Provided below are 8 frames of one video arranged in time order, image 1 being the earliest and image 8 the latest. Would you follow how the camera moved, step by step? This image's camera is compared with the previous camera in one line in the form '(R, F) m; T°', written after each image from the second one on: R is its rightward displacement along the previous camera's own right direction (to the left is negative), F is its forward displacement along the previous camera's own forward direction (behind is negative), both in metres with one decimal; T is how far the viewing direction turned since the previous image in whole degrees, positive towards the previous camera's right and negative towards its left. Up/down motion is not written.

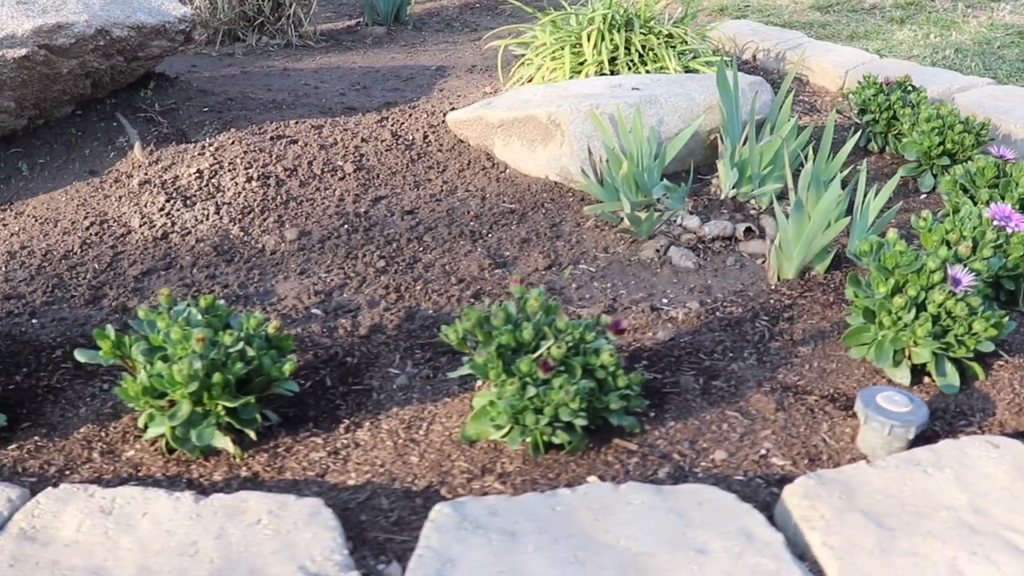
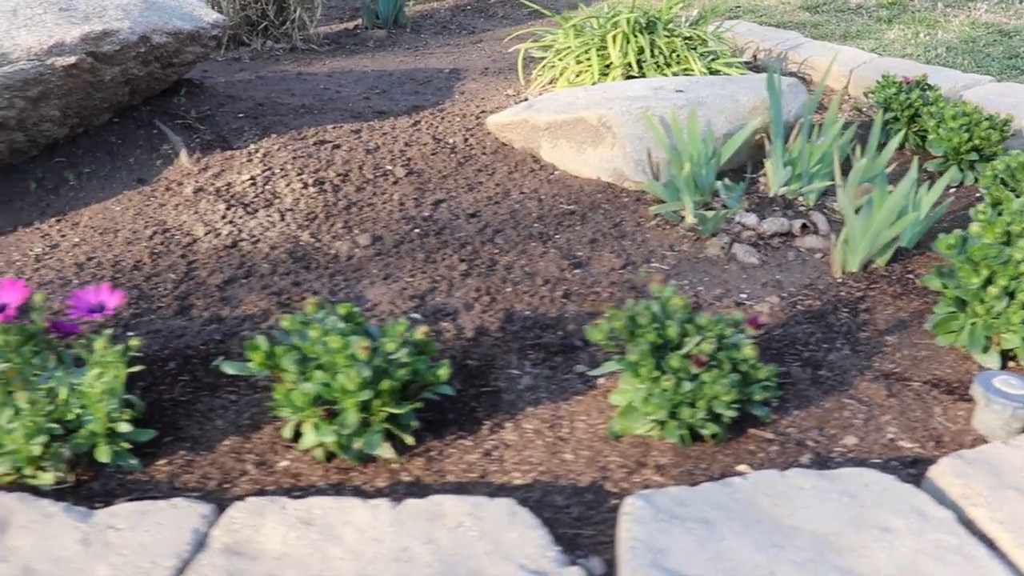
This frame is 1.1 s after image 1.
(-0.5, 0.0) m; +5°
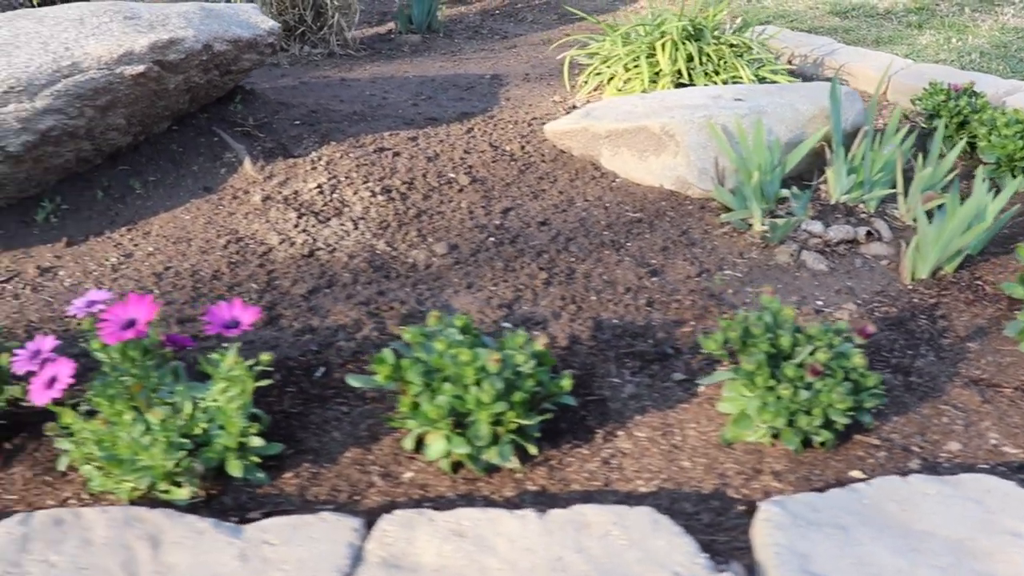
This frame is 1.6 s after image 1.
(-0.3, 0.0) m; +2°
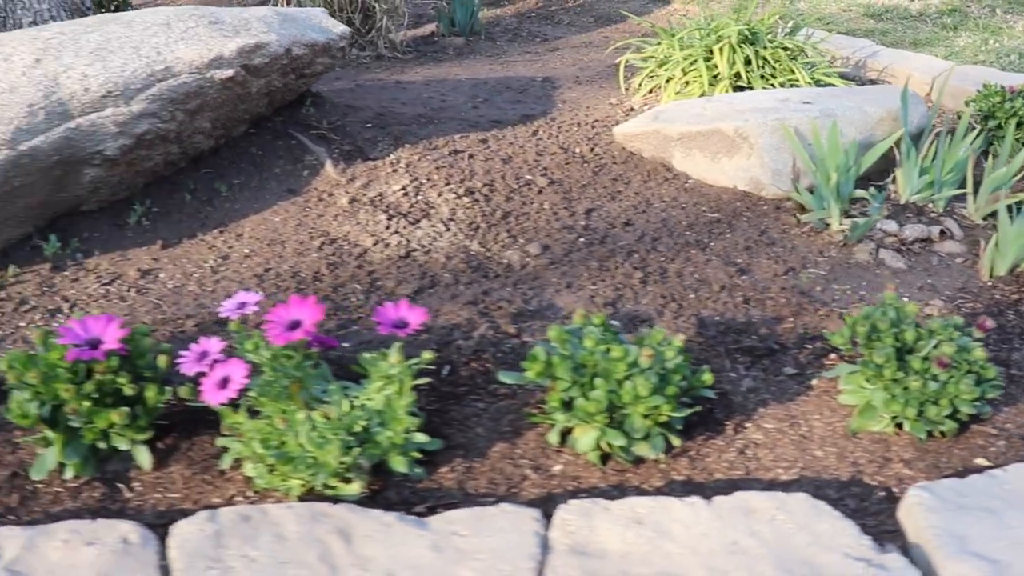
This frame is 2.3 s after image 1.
(-0.4, -0.1) m; +2°
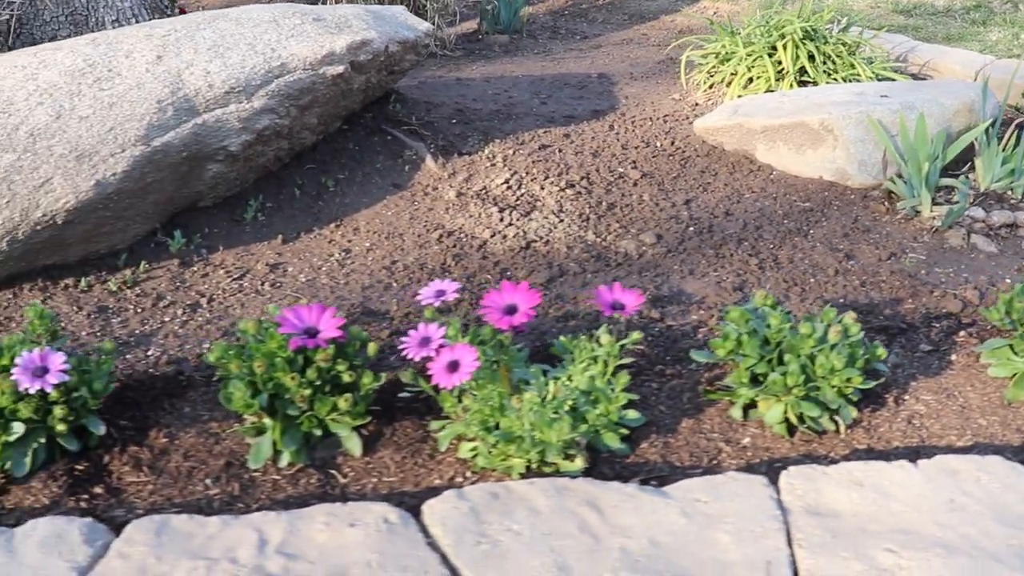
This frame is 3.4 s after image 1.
(-0.6, -0.1) m; +4°
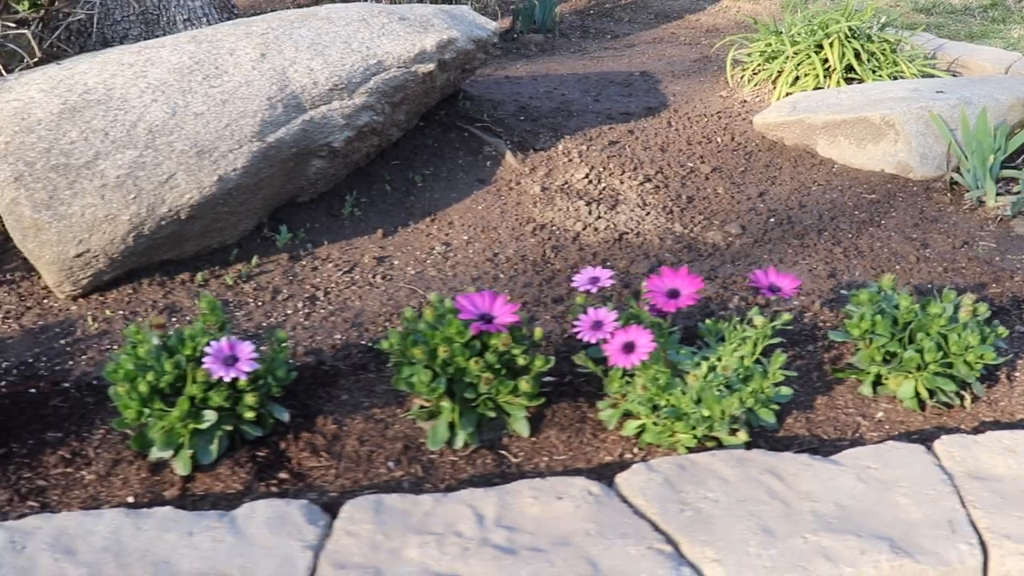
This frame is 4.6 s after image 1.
(-0.5, -0.1) m; +3°
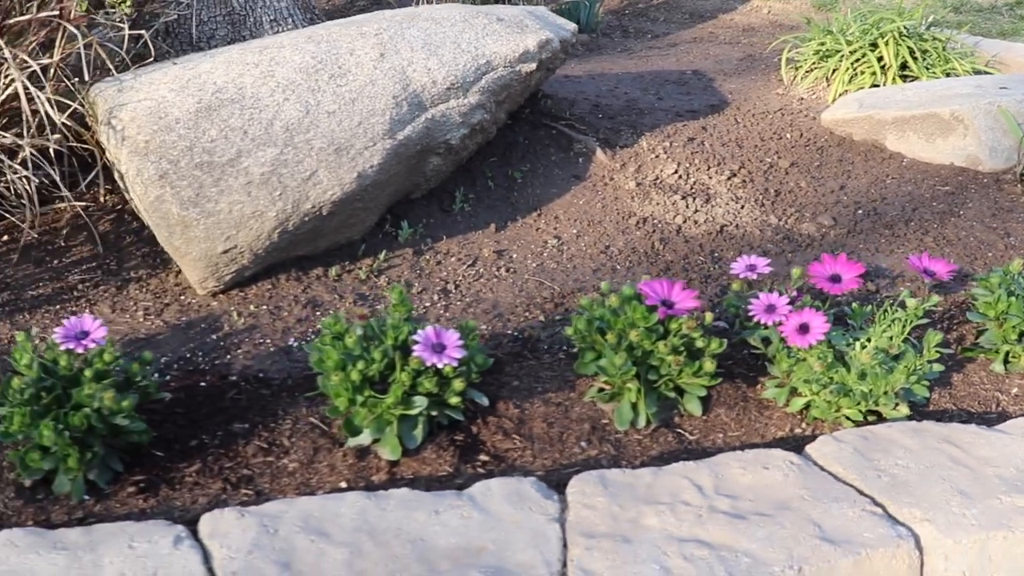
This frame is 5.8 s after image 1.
(-0.5, -0.1) m; +3°
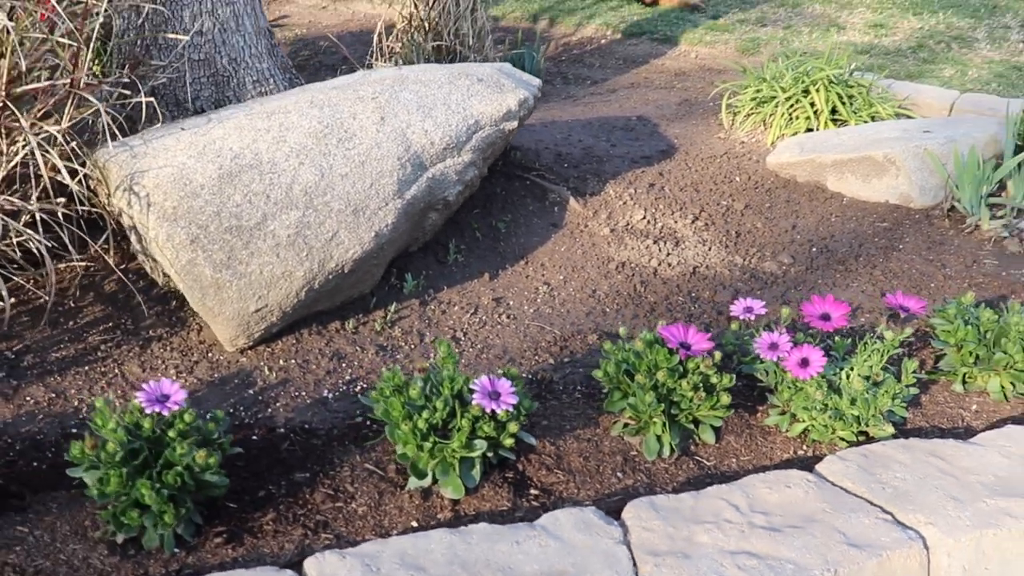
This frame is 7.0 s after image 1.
(-0.3, -0.2) m; +6°
